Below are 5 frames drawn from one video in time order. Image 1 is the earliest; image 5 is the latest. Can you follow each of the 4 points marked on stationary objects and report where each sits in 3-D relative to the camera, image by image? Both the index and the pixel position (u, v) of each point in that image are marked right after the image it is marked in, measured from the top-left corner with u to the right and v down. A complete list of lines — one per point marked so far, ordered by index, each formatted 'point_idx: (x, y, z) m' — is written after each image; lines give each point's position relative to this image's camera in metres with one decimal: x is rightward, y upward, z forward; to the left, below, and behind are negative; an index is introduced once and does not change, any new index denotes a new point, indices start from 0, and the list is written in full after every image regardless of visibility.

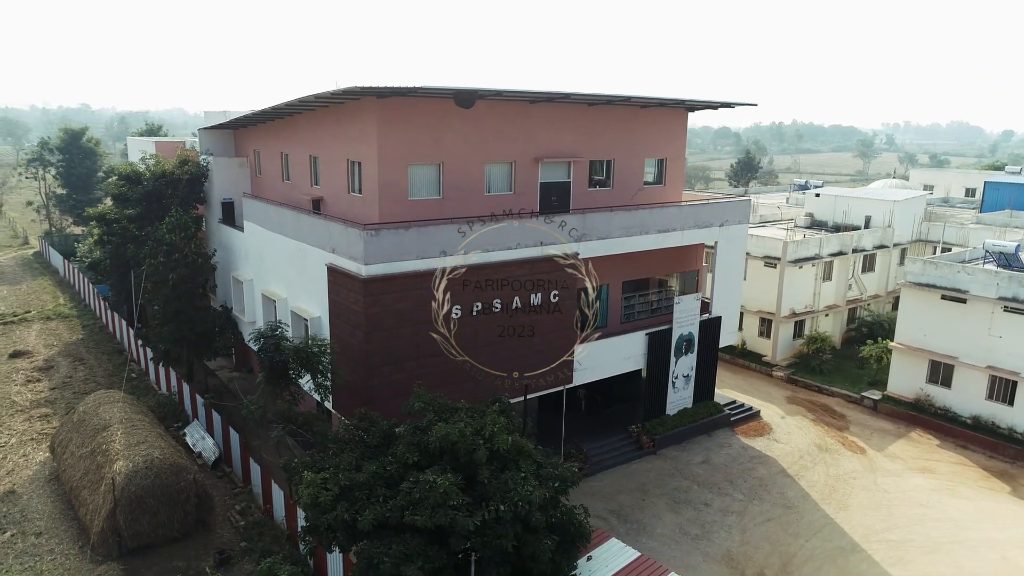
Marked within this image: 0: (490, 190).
0: (-0.8, +2.9, +19.8) m
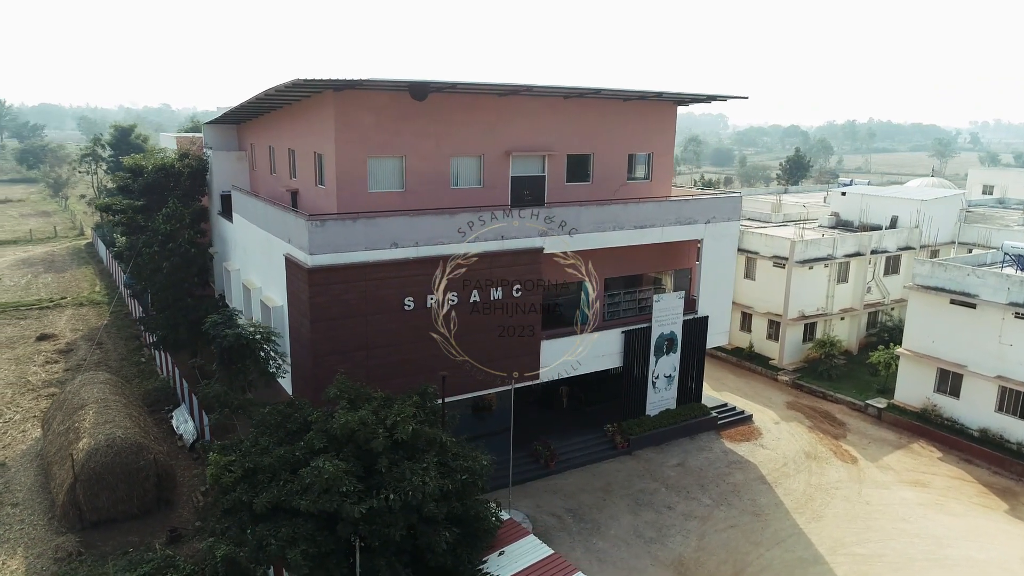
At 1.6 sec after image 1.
0: (-1.7, +3.1, +19.8) m
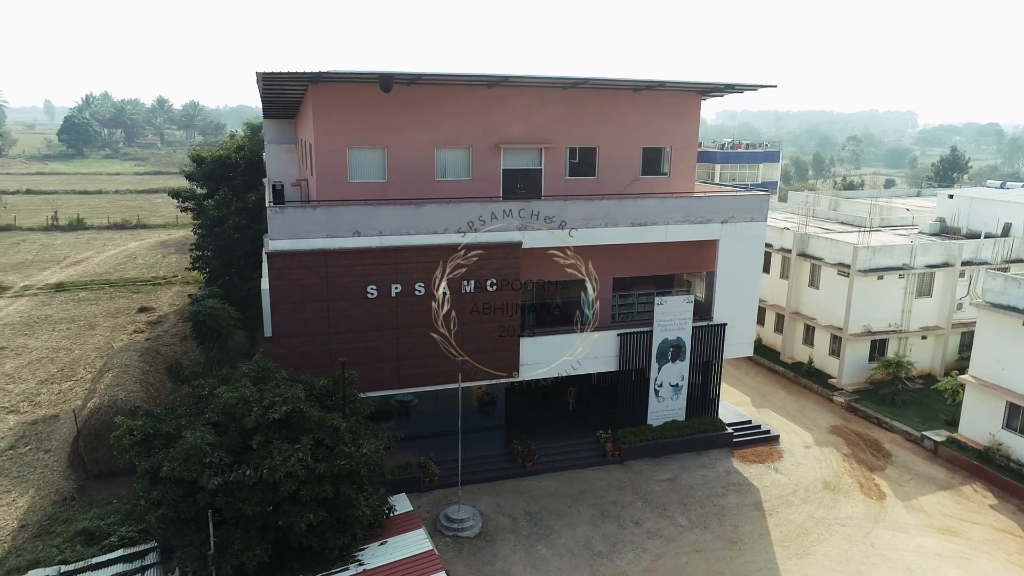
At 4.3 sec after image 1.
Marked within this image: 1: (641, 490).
0: (-2.1, +3.3, +19.9) m
1: (+3.7, -5.8, +19.2) m
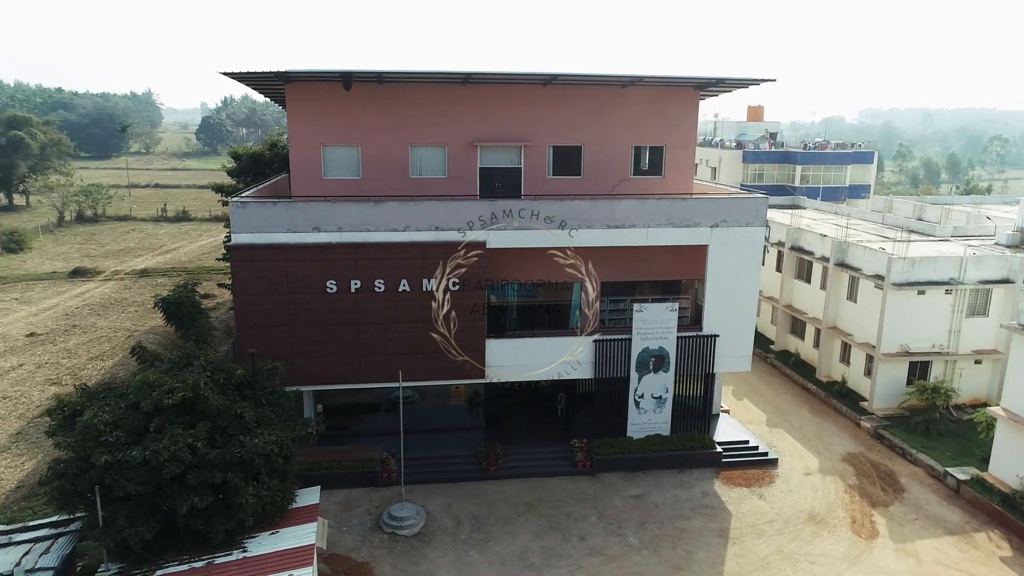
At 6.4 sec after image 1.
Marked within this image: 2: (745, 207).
0: (-2.8, +3.4, +20.0) m
1: (+2.5, -5.9, +18.3) m
2: (+6.8, +2.3, +19.4) m
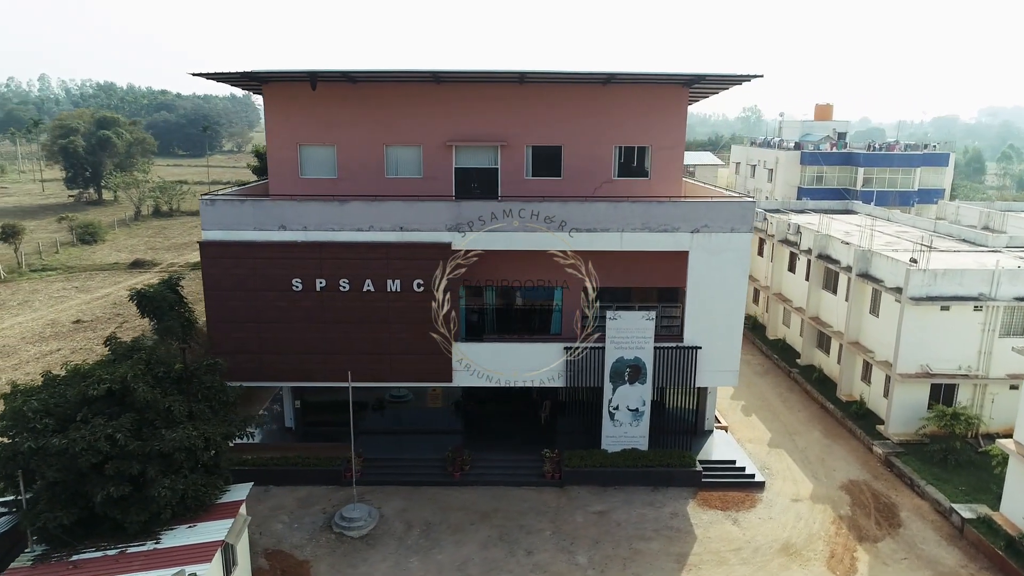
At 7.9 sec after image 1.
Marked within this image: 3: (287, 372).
0: (-3.4, +3.4, +19.9) m
1: (+1.3, -6.1, +17.7) m
2: (+5.9, +2.1, +18.2) m
3: (-6.3, -2.3, +18.8) m
